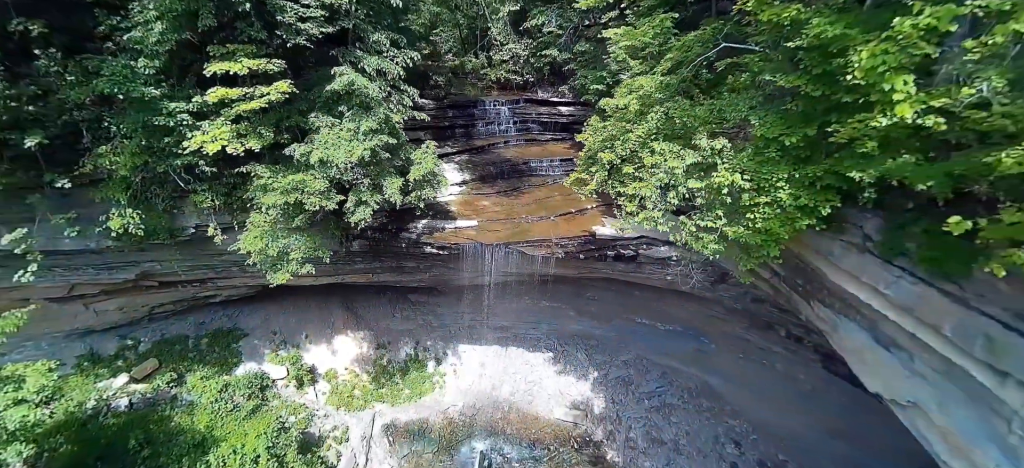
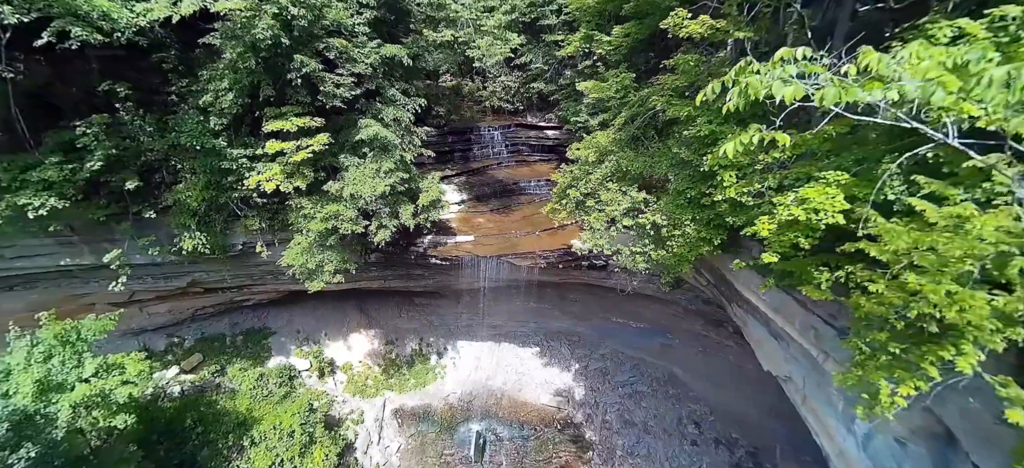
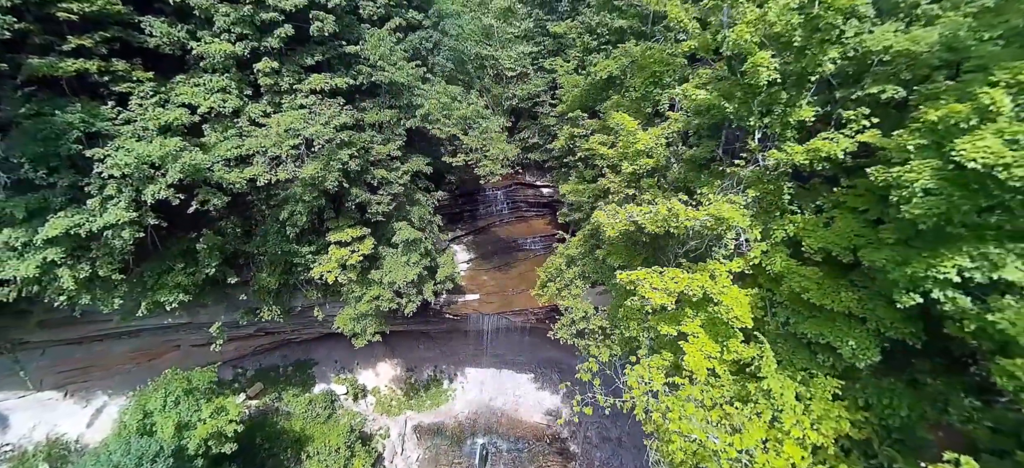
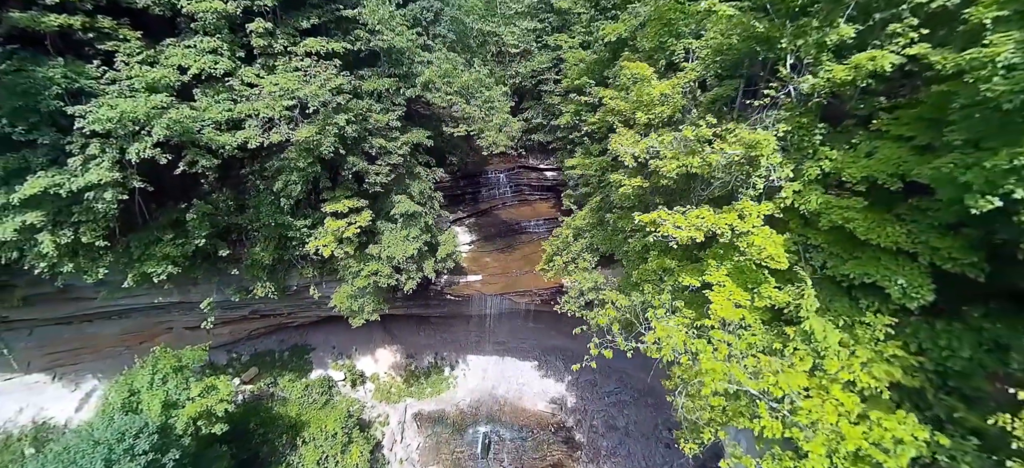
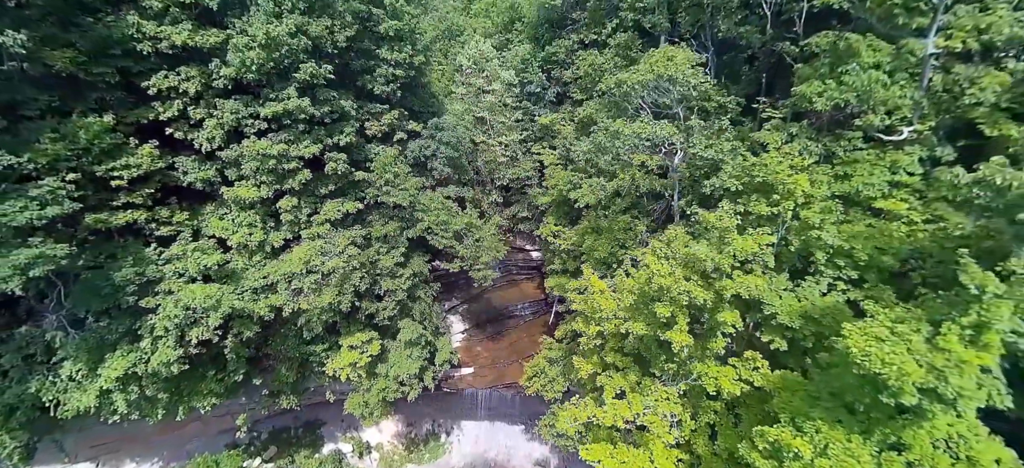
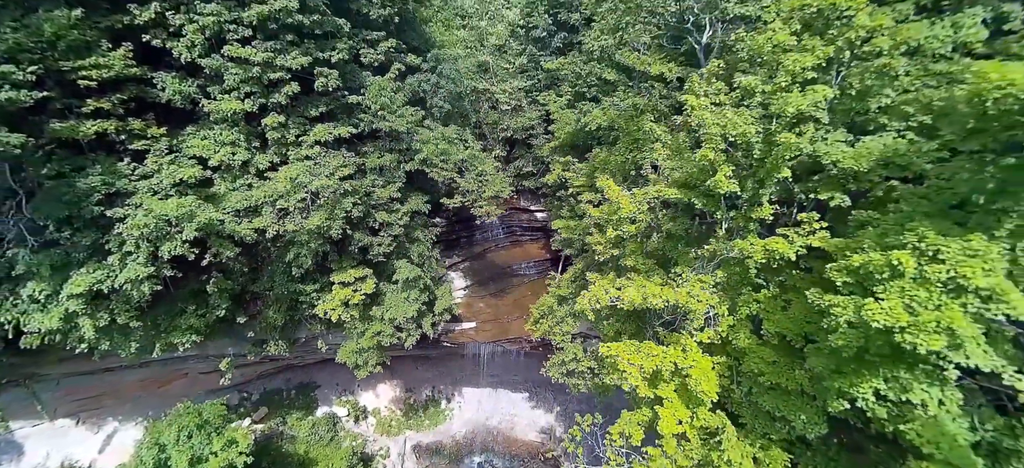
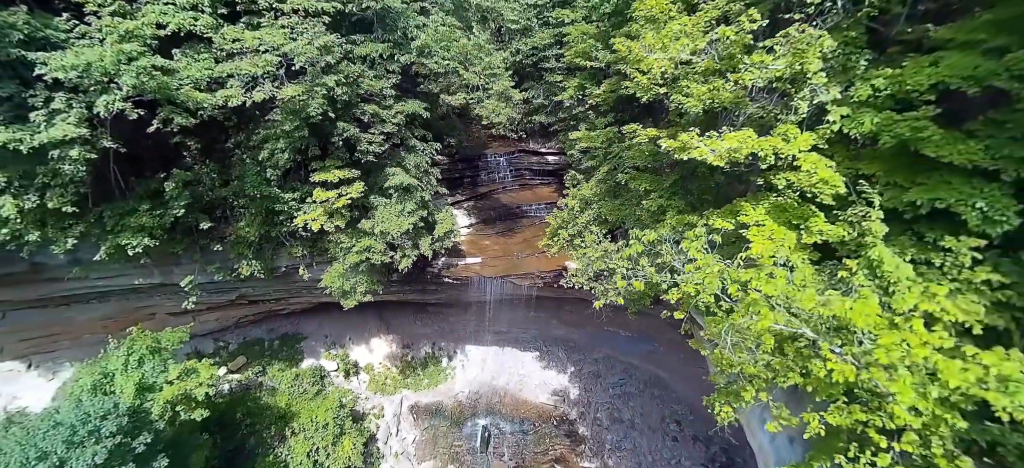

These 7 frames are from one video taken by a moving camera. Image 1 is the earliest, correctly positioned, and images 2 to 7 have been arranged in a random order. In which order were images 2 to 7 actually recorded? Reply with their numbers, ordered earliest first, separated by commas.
2, 7, 4, 3, 6, 5
